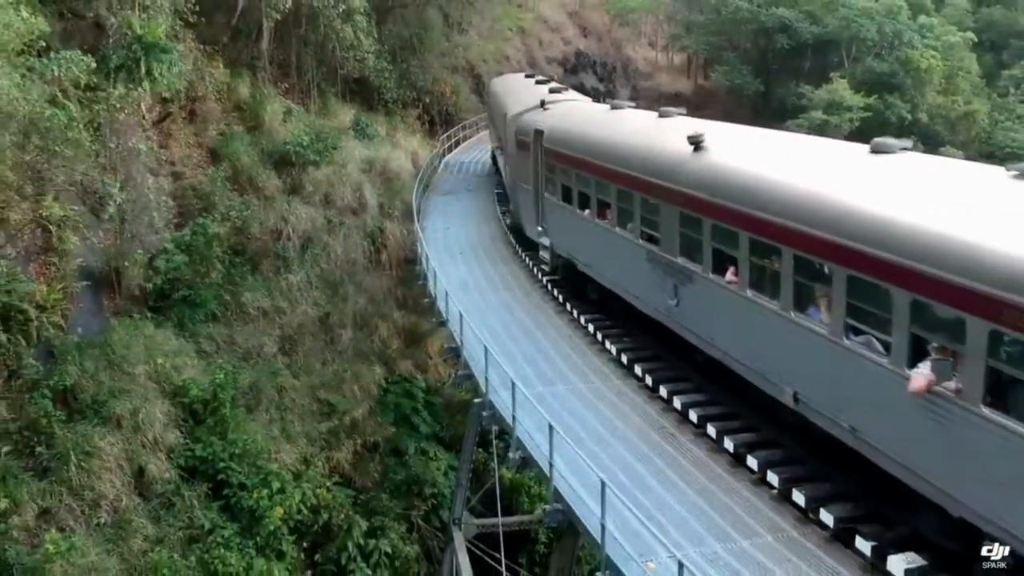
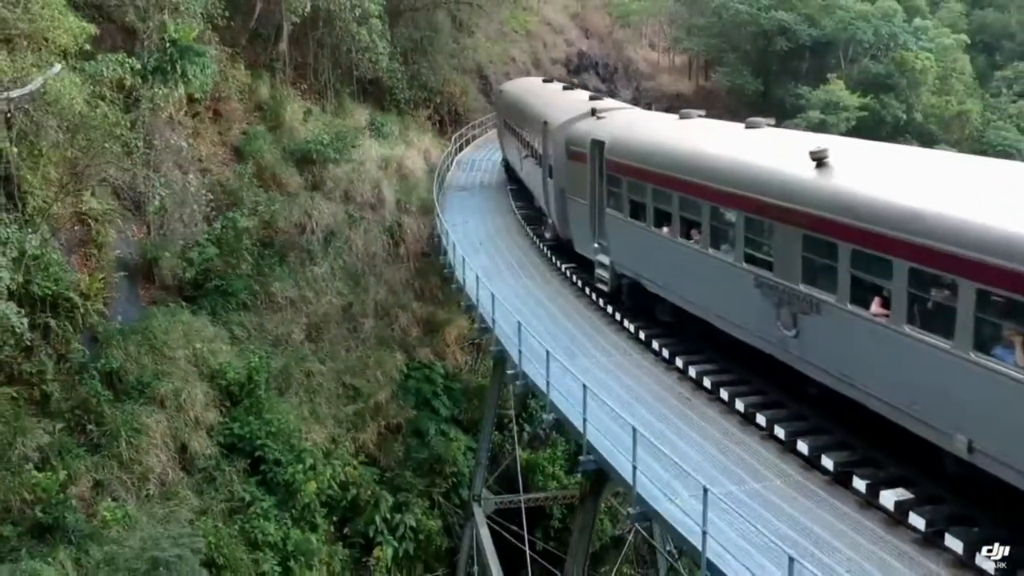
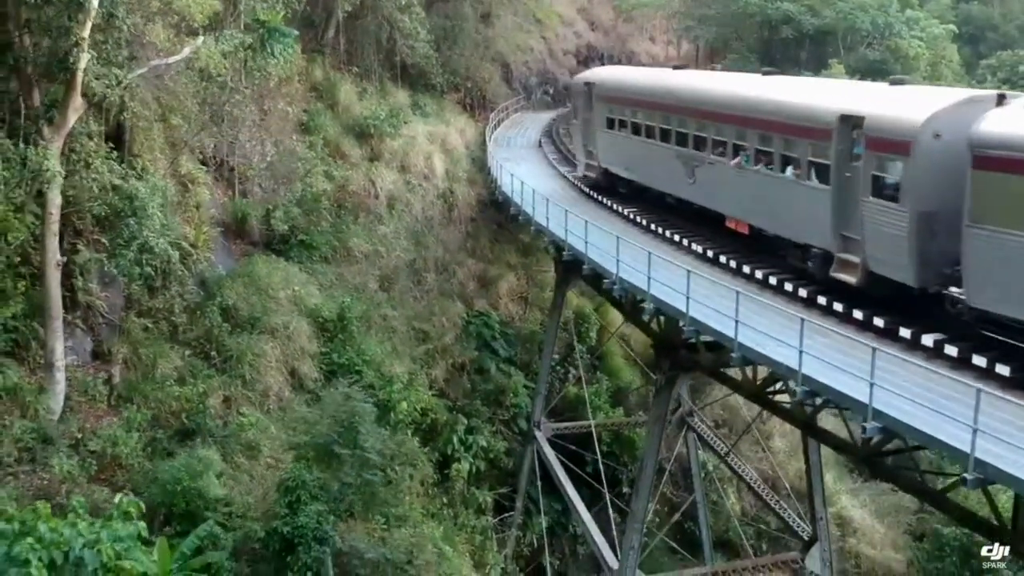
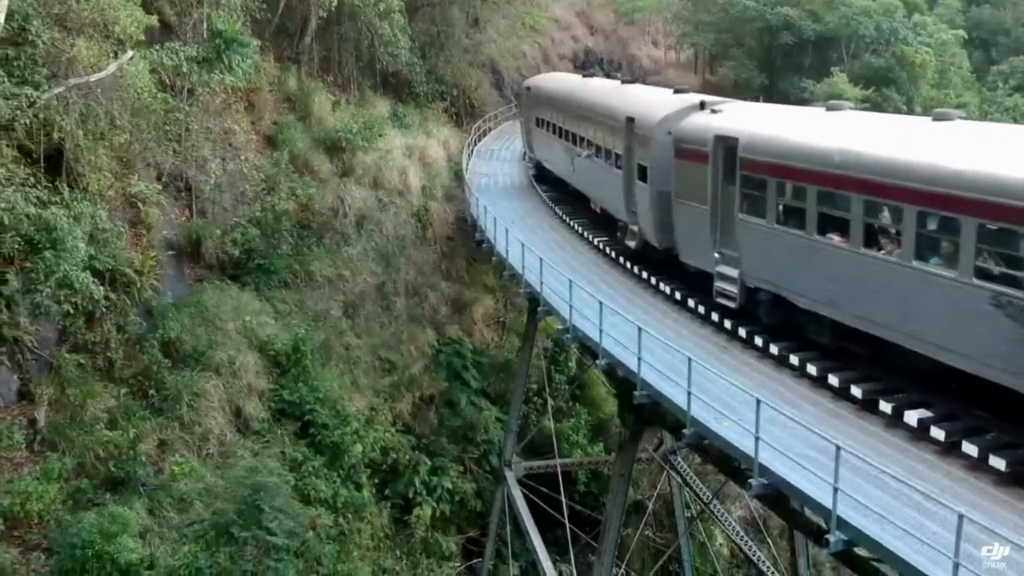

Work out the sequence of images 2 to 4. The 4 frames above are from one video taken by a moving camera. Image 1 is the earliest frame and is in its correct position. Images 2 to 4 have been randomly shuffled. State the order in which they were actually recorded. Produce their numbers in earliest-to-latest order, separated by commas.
2, 4, 3
